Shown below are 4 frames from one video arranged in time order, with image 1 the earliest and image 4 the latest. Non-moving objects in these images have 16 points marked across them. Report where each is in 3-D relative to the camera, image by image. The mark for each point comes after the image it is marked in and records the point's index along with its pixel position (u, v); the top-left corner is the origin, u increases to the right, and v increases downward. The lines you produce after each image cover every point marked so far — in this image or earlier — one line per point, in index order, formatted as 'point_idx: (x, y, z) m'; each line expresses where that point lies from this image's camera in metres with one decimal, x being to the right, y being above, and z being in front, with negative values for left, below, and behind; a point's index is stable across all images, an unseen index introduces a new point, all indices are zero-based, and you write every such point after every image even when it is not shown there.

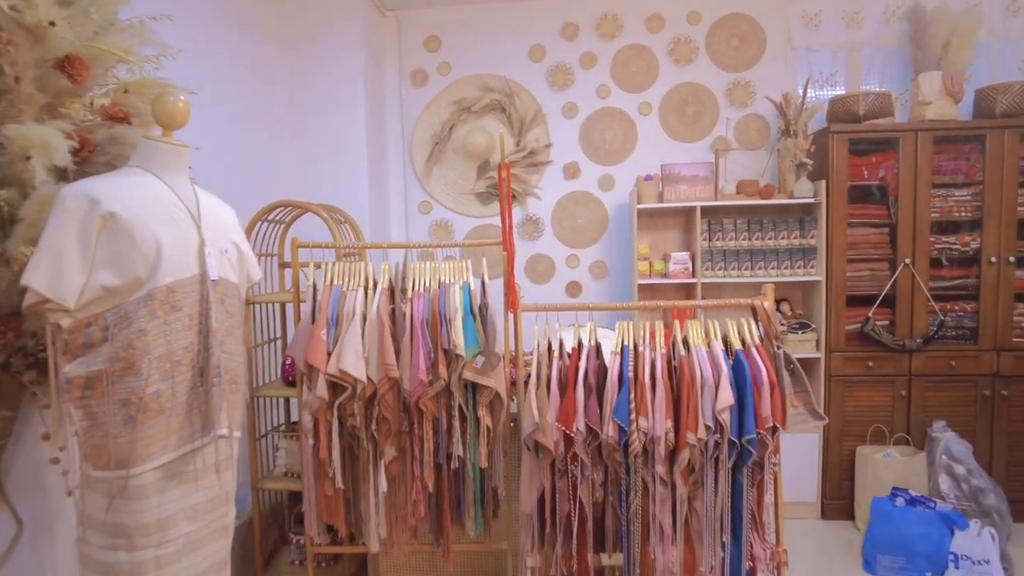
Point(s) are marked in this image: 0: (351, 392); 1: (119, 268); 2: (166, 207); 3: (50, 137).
0: (-0.4, -0.3, +1.7) m
1: (-0.7, 0.0, +1.2) m
2: (-0.7, +0.2, +1.2) m
3: (-0.9, +0.3, +1.3) m
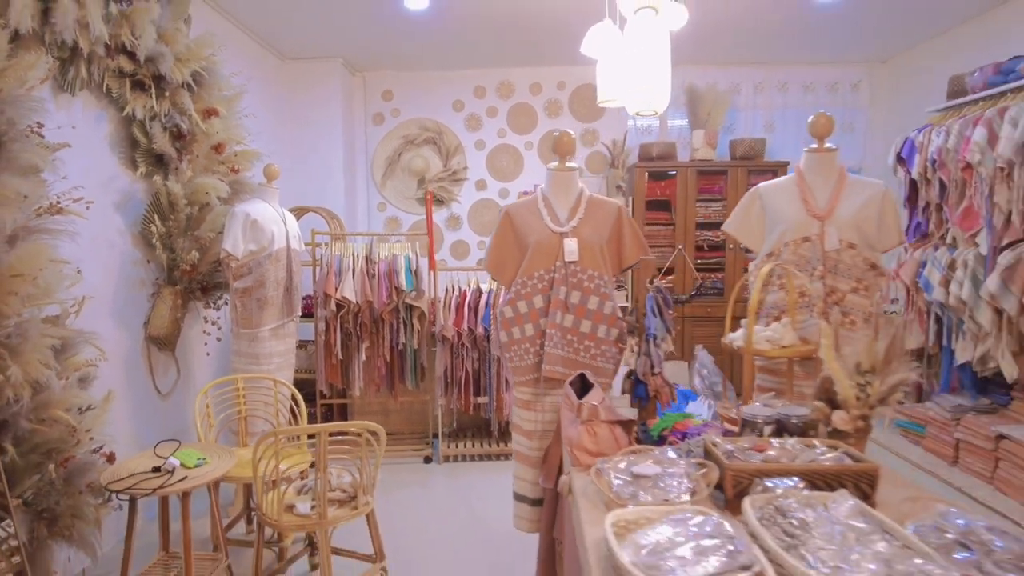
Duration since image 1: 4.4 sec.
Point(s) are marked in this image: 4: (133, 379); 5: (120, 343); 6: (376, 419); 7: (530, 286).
0: (-0.9, -0.1, +3.4) m
1: (-1.1, +0.2, +2.8) m
2: (-1.0, +0.3, +2.8) m
3: (-1.3, +0.5, +2.8) m
4: (-1.6, -0.4, +2.8) m
5: (-1.6, -0.2, +2.7) m
6: (-0.8, -0.8, +3.7) m
7: (+0.1, 0.0, +1.8) m
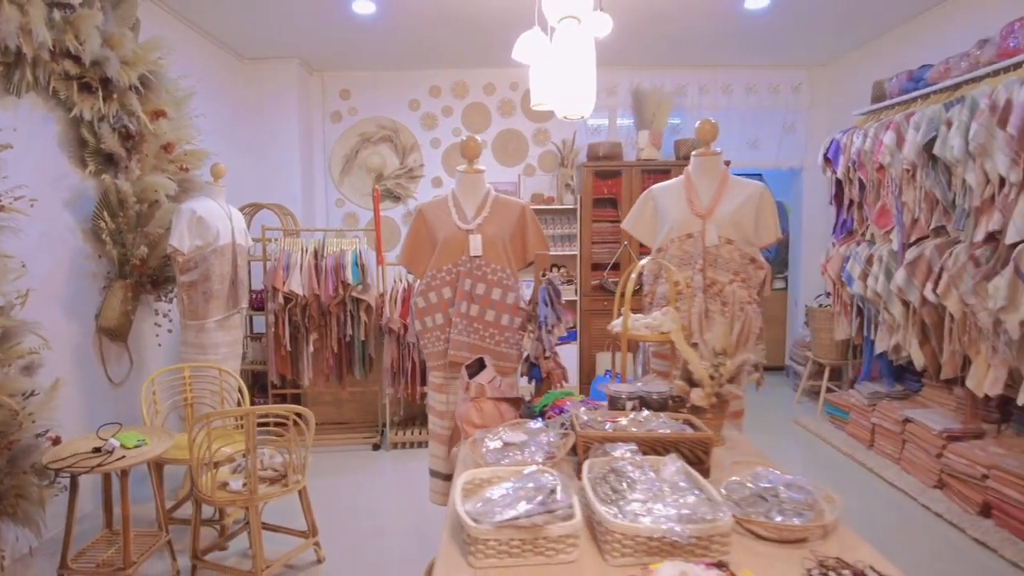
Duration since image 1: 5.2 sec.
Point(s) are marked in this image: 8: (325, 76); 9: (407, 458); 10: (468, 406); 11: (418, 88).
0: (-1.2, -0.1, +3.5) m
1: (-1.4, +0.2, +2.9) m
2: (-1.3, +0.3, +3.0) m
3: (-1.6, +0.5, +3.0) m
4: (-1.9, -0.3, +2.9) m
5: (-1.9, -0.2, +2.8) m
6: (-1.1, -0.7, +3.9) m
7: (-0.2, 0.0, +1.9) m
8: (-1.4, +1.6, +5.0) m
9: (-0.6, -0.9, +3.6) m
10: (-0.1, -0.3, +1.7) m
11: (-0.7, +1.5, +5.0) m
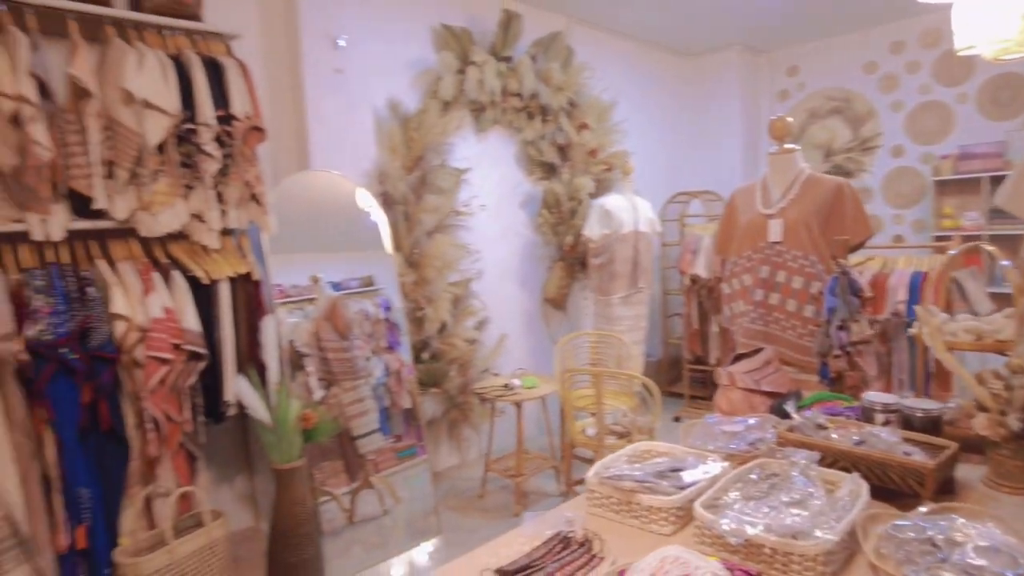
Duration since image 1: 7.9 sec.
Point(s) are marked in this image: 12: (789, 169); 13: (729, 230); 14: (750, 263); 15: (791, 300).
0: (+1.1, 0.0, +3.7) m
1: (+0.5, +0.3, +3.4) m
2: (+0.6, +0.4, +3.4) m
3: (+0.4, +0.6, +3.6) m
4: (+0.1, -0.2, +3.8) m
5: (0.0, -0.1, +3.7) m
6: (+1.4, -0.6, +4.0) m
7: (+0.7, +0.1, +1.9) m
8: (+1.9, +1.7, +4.9) m
9: (+1.5, -0.9, +3.4) m
10: (+0.5, -0.3, +1.7) m
11: (+2.4, +1.6, +4.4) m
12: (+0.8, +0.3, +1.9) m
13: (+0.7, +0.2, +2.0) m
14: (+0.7, +0.1, +1.9) m
15: (+0.8, 0.0, +1.8) m
